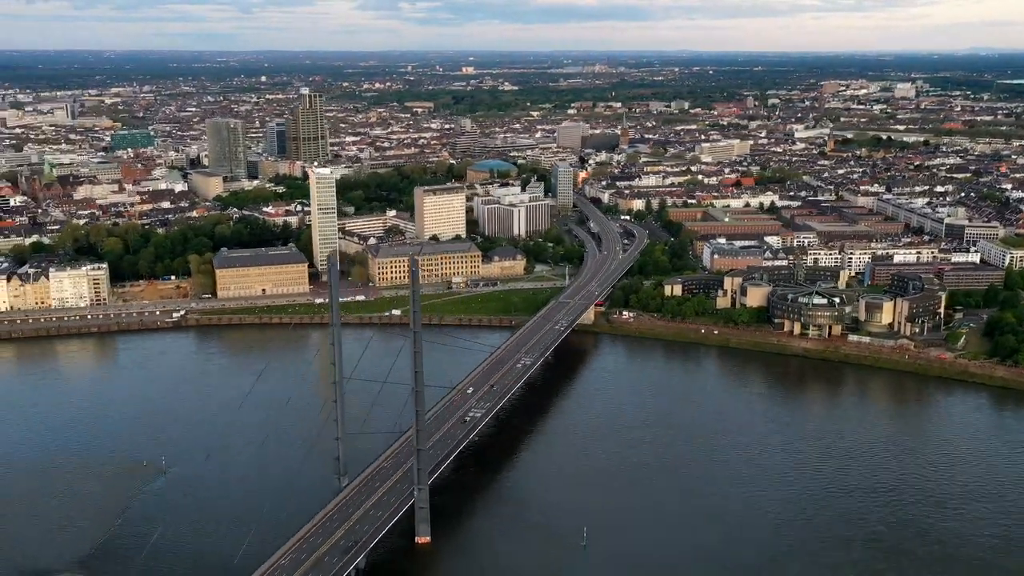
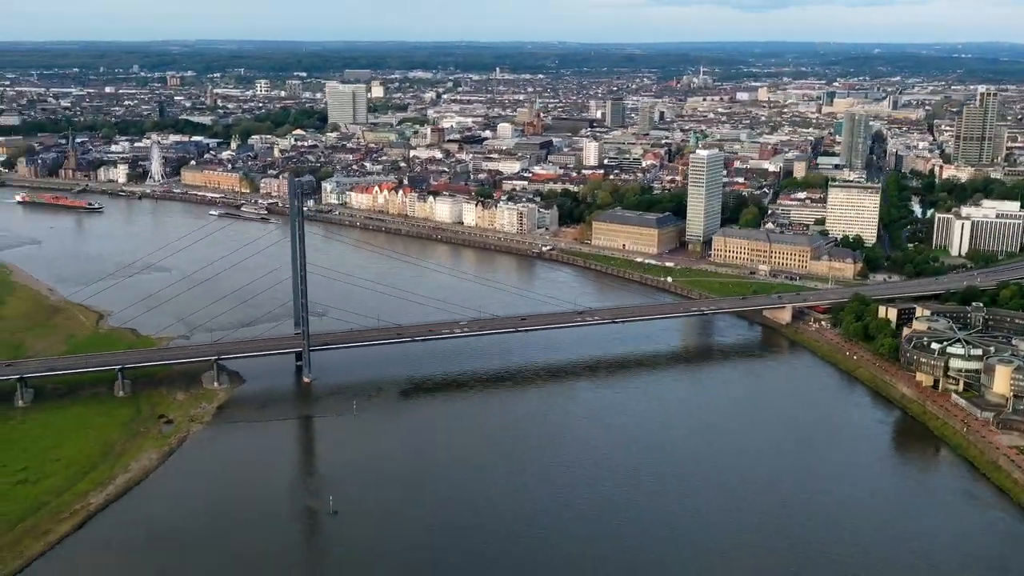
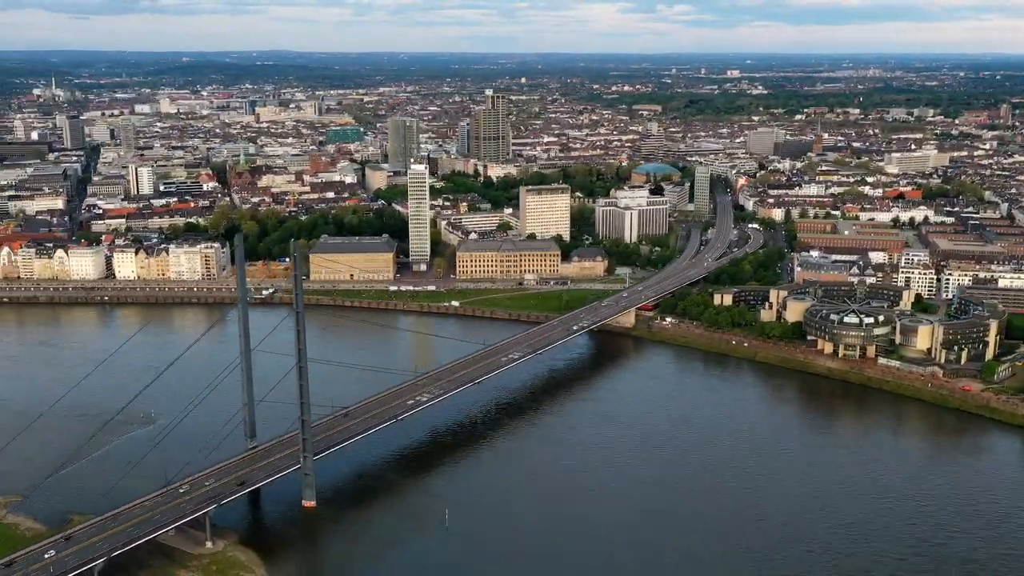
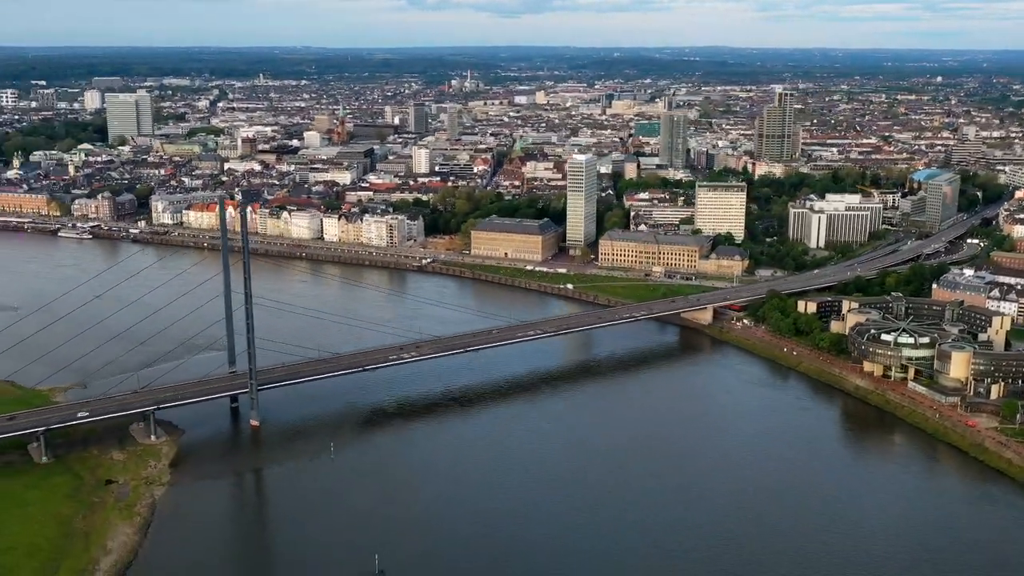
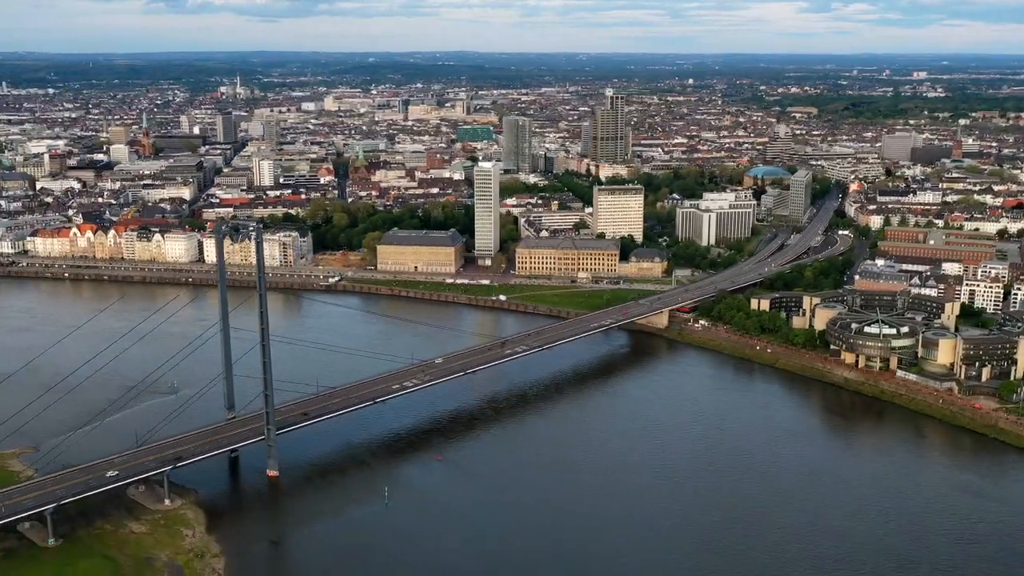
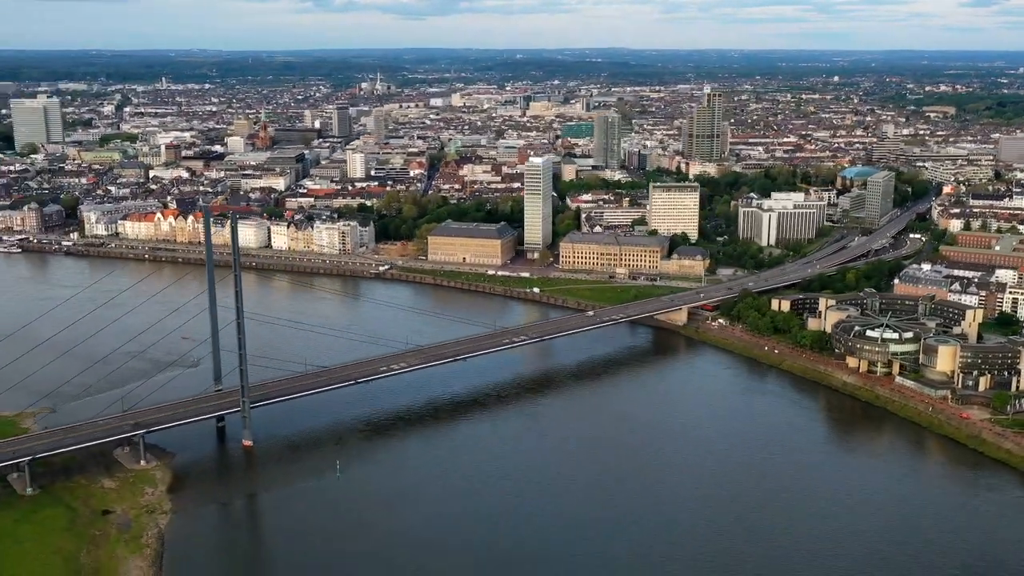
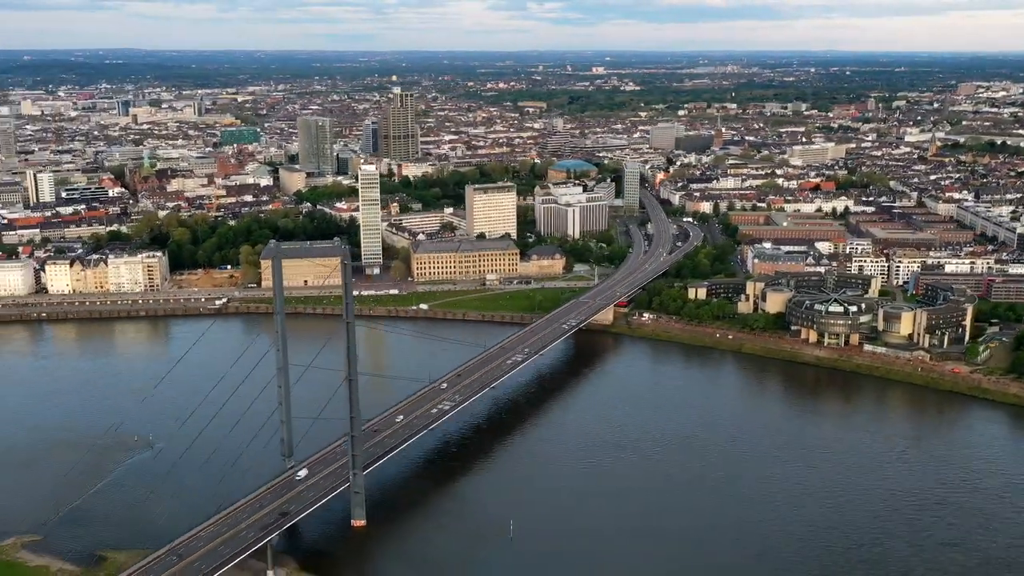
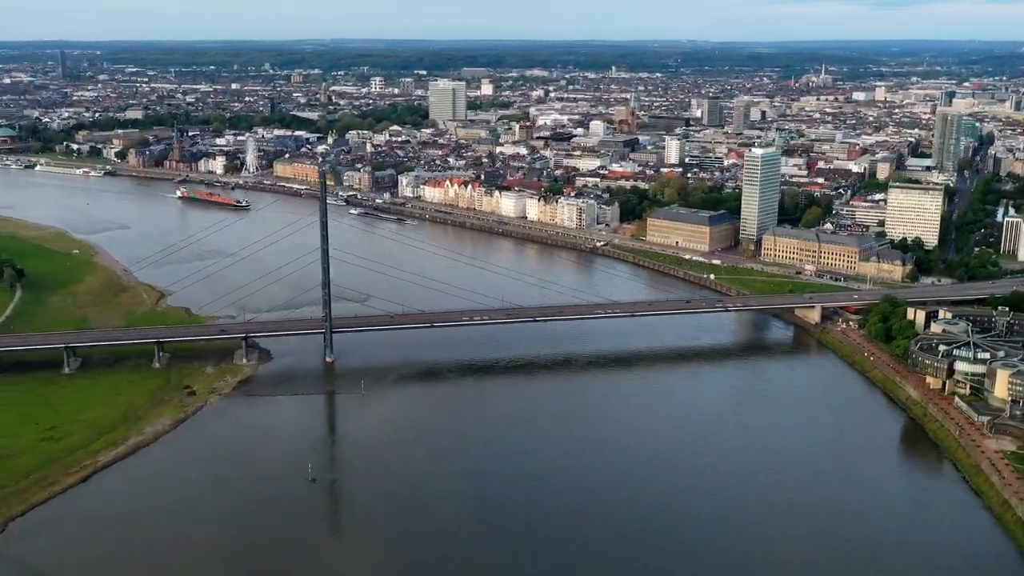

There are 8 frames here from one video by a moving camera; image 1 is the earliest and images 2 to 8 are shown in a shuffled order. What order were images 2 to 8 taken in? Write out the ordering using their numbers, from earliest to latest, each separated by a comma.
7, 3, 5, 6, 4, 2, 8
